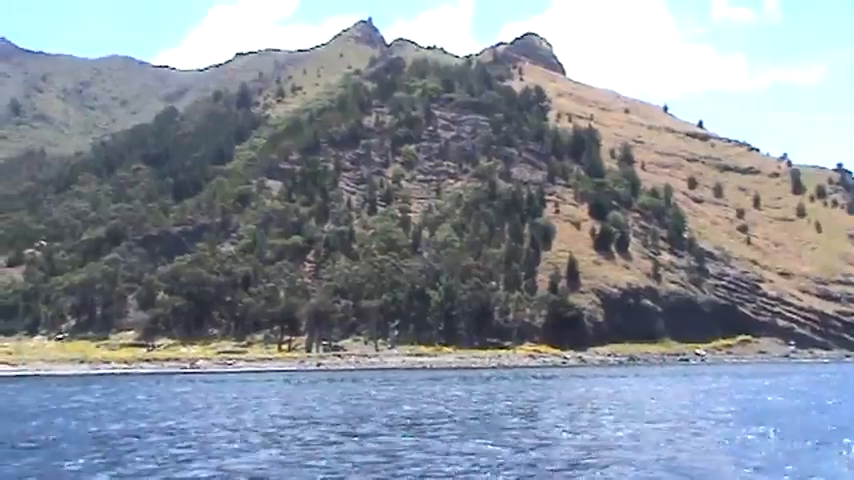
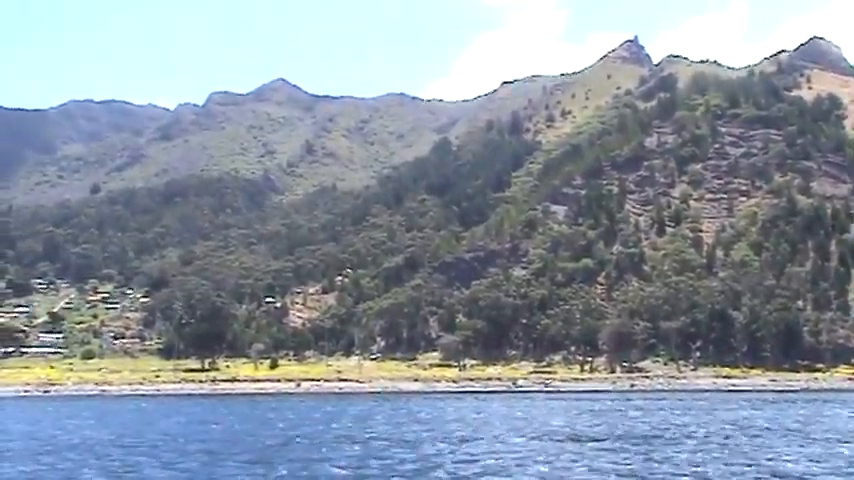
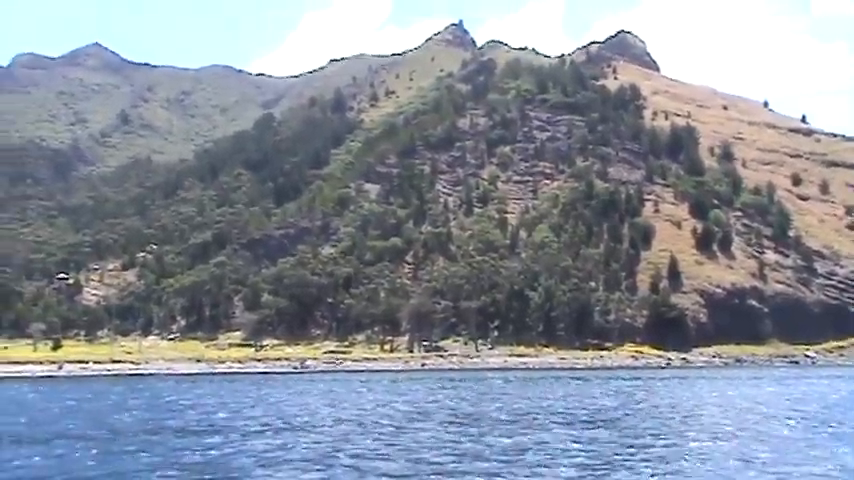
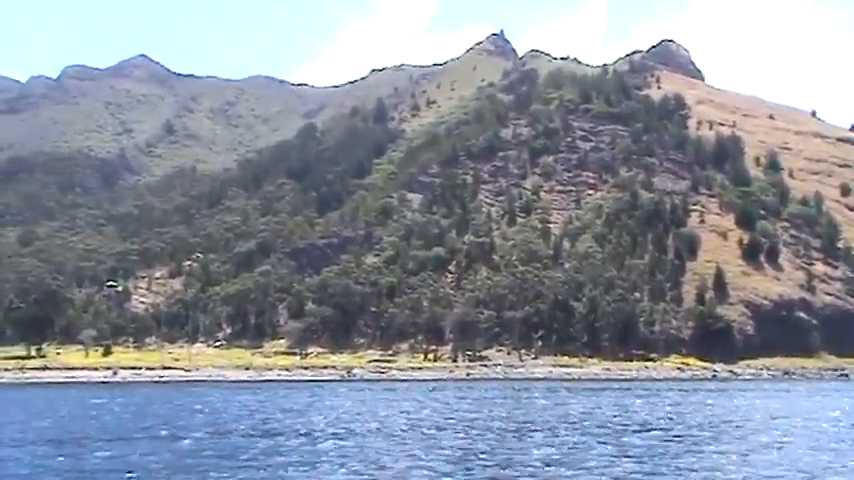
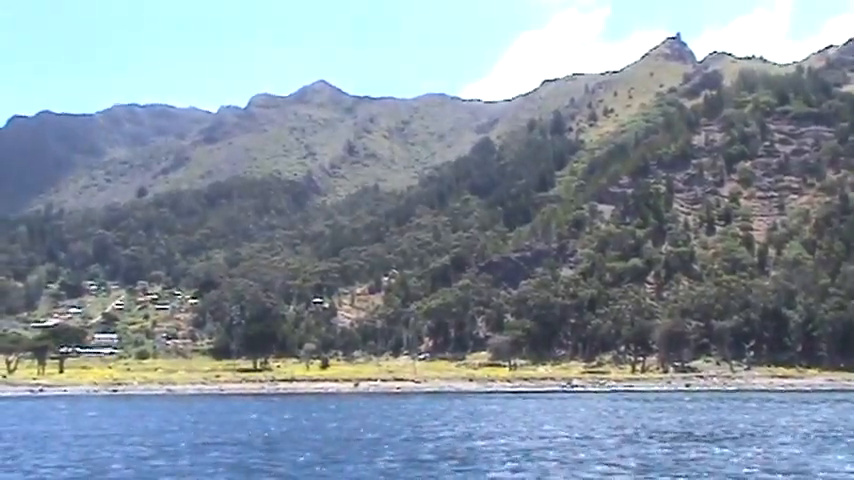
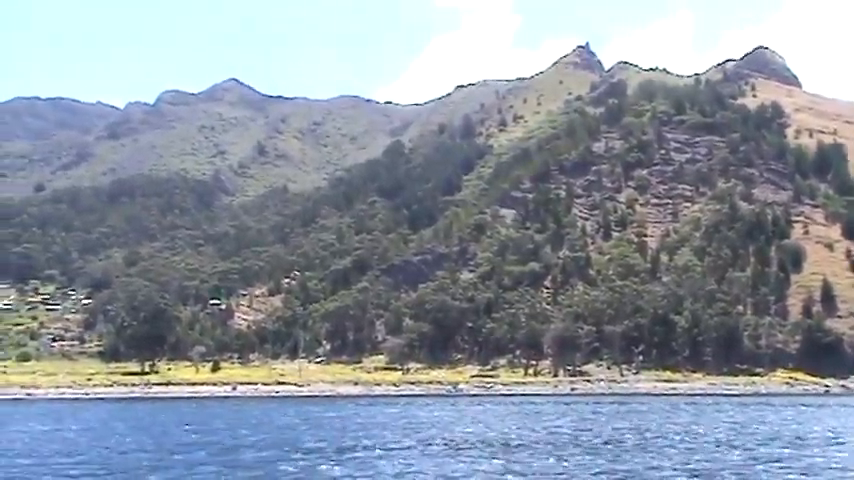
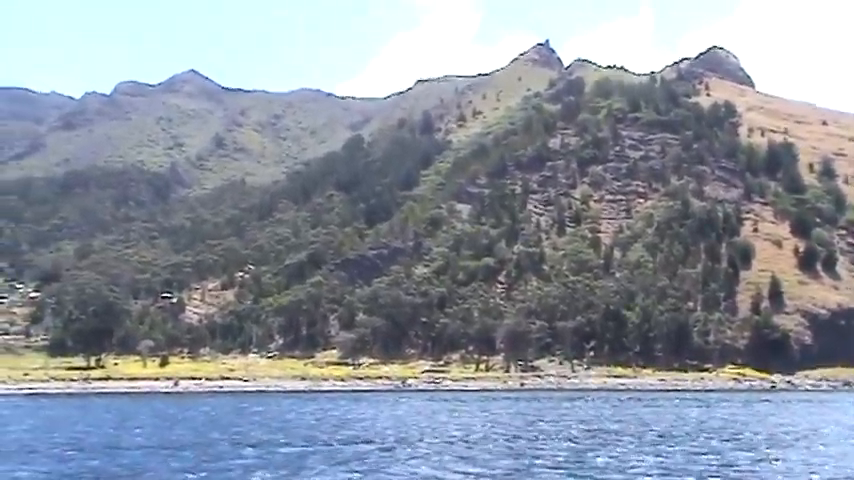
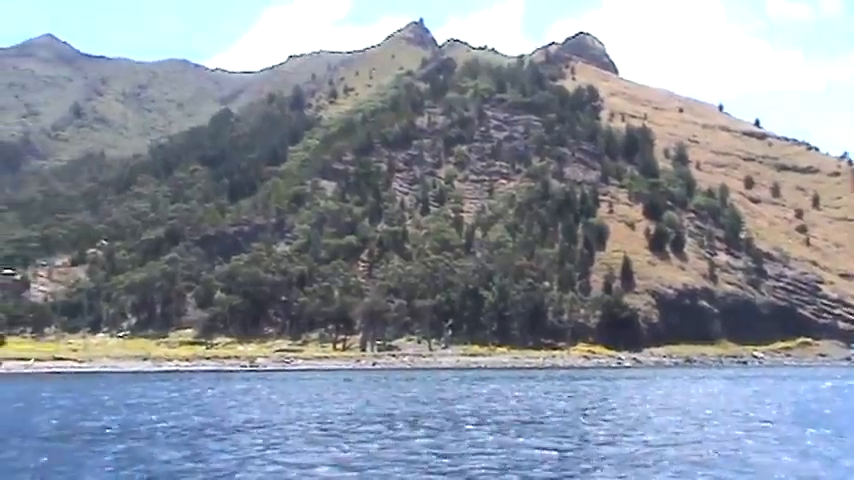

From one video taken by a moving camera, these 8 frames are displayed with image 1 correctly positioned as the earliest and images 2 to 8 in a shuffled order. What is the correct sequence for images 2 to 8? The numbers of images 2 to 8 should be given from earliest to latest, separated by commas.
8, 3, 4, 7, 6, 2, 5
